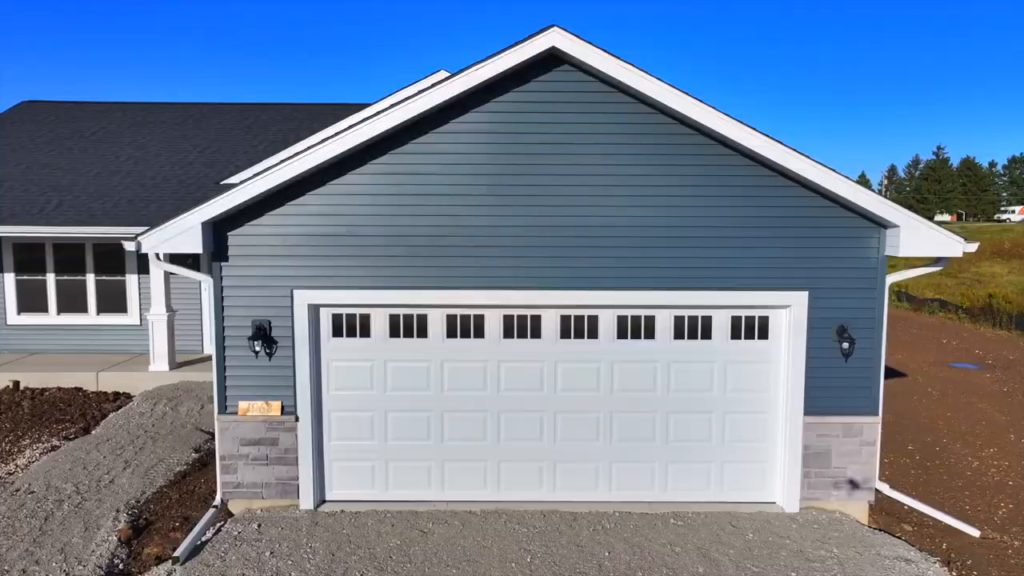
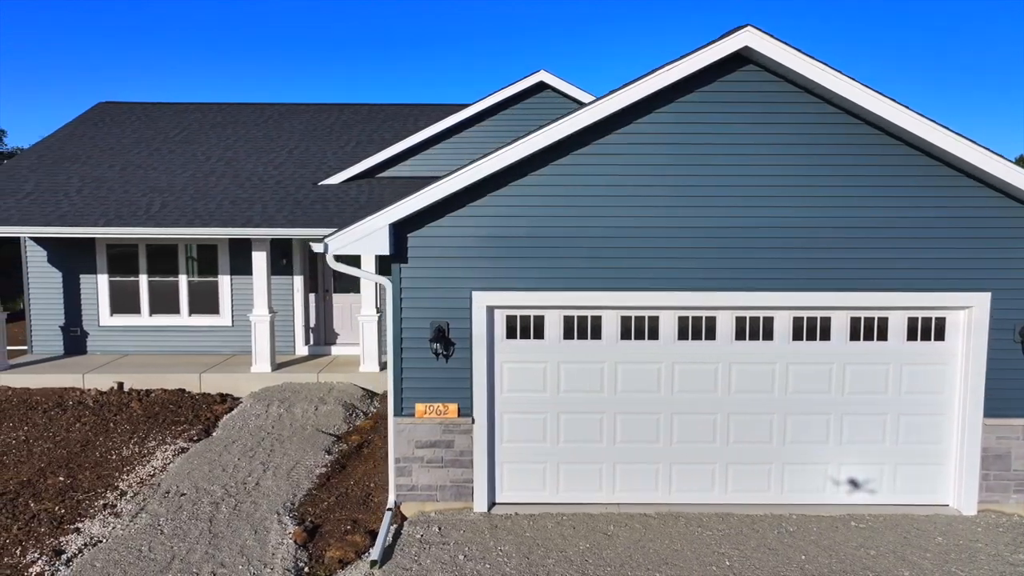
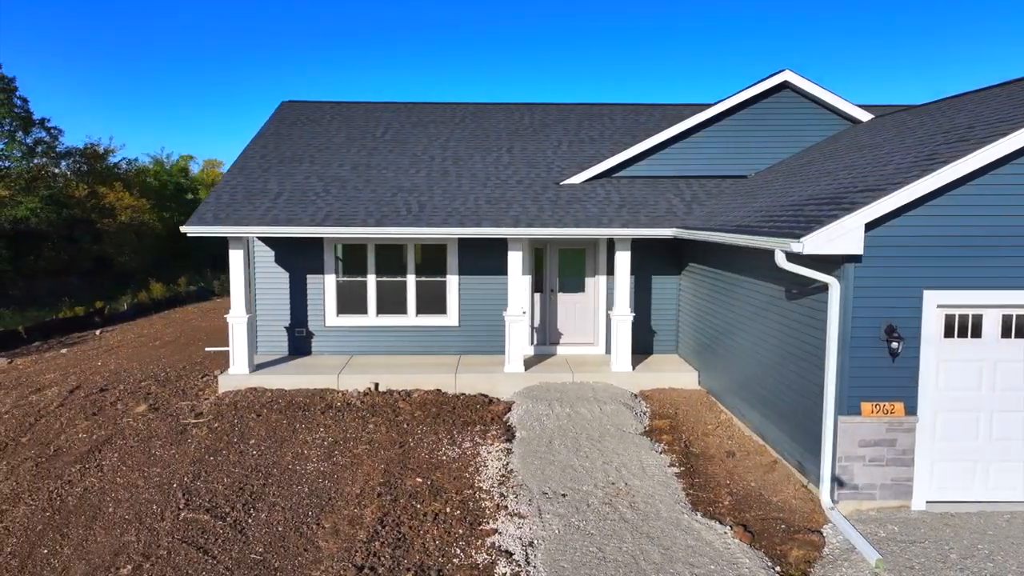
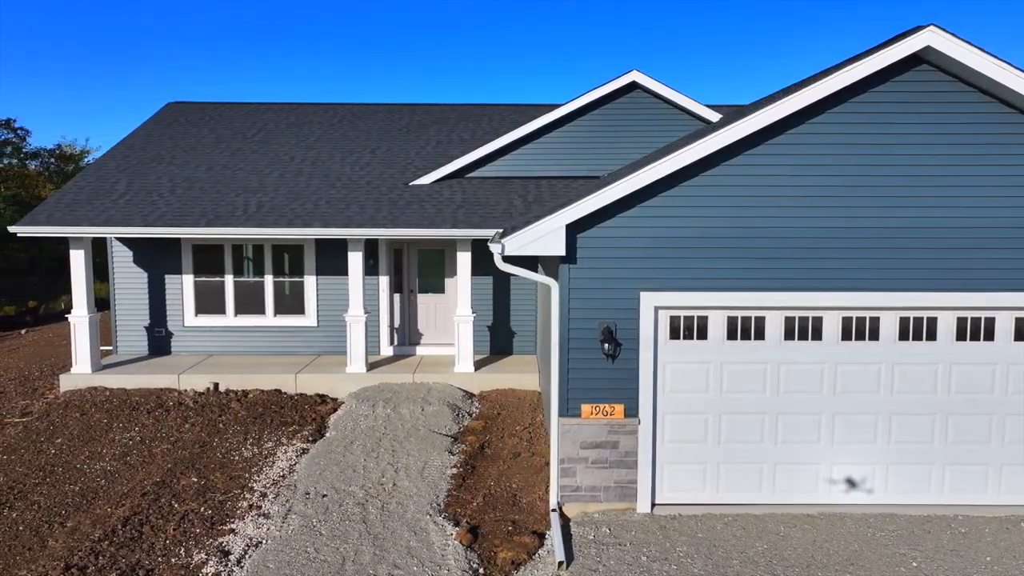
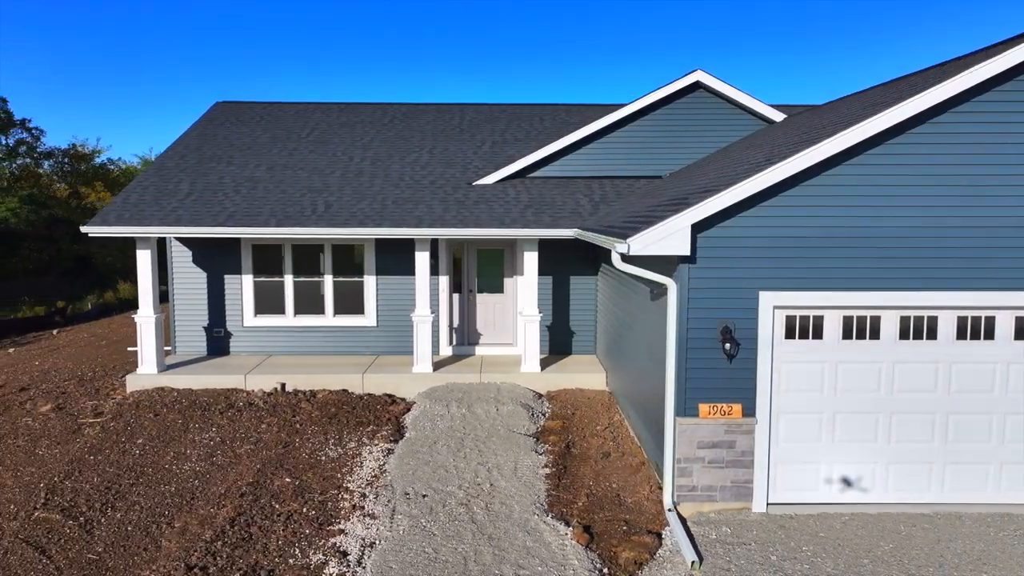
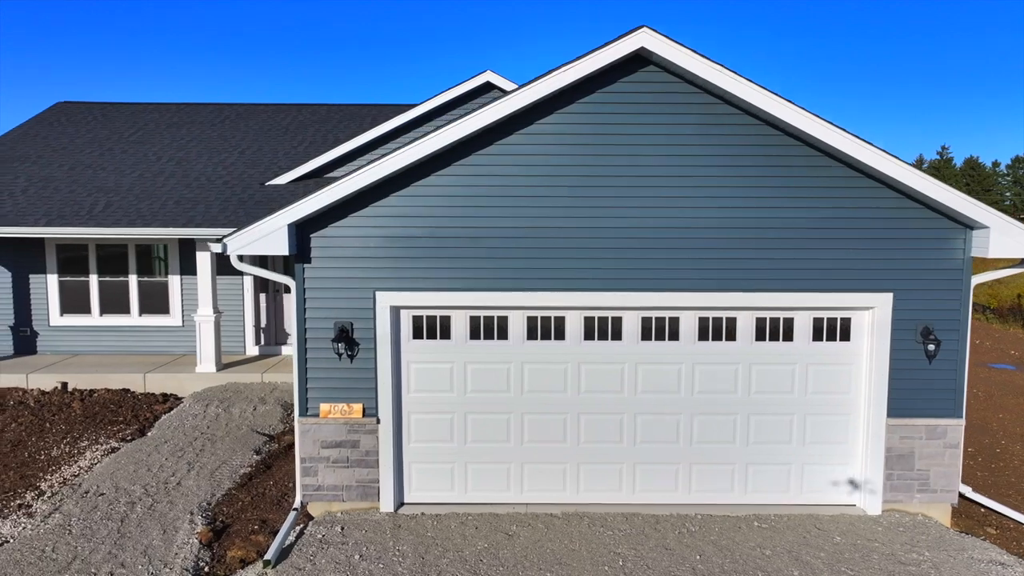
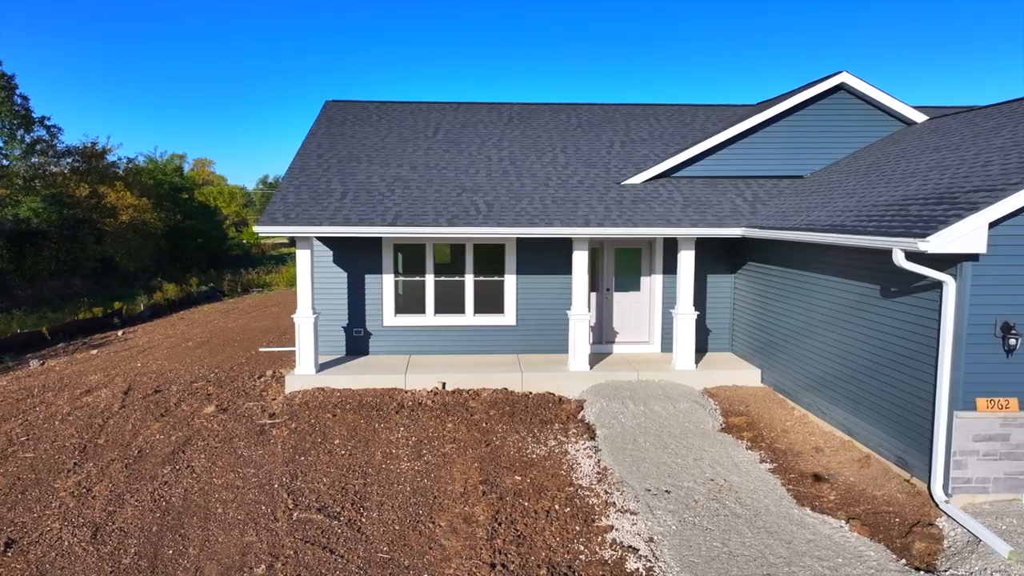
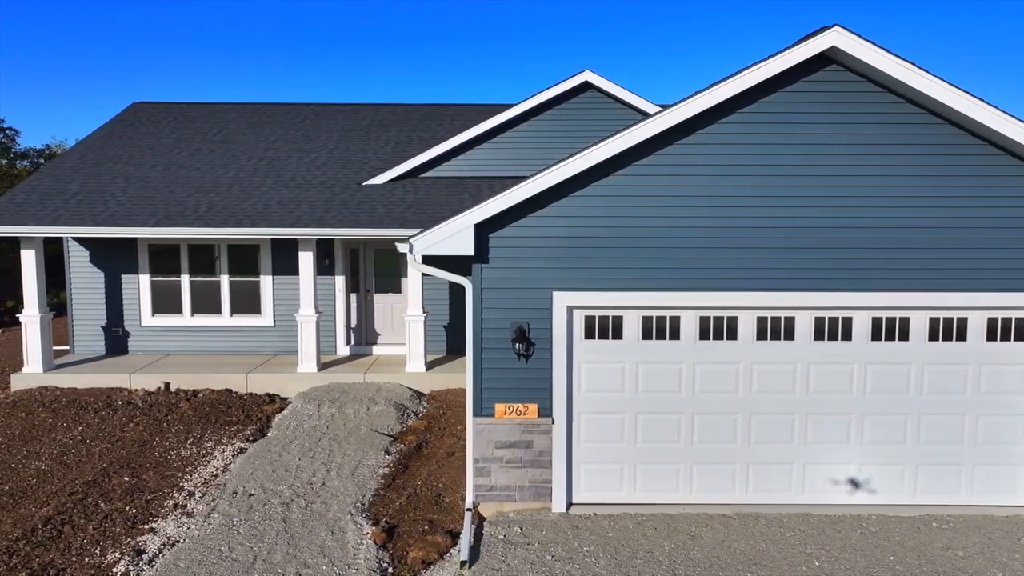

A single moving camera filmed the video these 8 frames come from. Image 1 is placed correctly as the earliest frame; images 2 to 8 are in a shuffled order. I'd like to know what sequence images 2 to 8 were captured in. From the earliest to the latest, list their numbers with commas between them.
6, 2, 8, 4, 5, 3, 7
